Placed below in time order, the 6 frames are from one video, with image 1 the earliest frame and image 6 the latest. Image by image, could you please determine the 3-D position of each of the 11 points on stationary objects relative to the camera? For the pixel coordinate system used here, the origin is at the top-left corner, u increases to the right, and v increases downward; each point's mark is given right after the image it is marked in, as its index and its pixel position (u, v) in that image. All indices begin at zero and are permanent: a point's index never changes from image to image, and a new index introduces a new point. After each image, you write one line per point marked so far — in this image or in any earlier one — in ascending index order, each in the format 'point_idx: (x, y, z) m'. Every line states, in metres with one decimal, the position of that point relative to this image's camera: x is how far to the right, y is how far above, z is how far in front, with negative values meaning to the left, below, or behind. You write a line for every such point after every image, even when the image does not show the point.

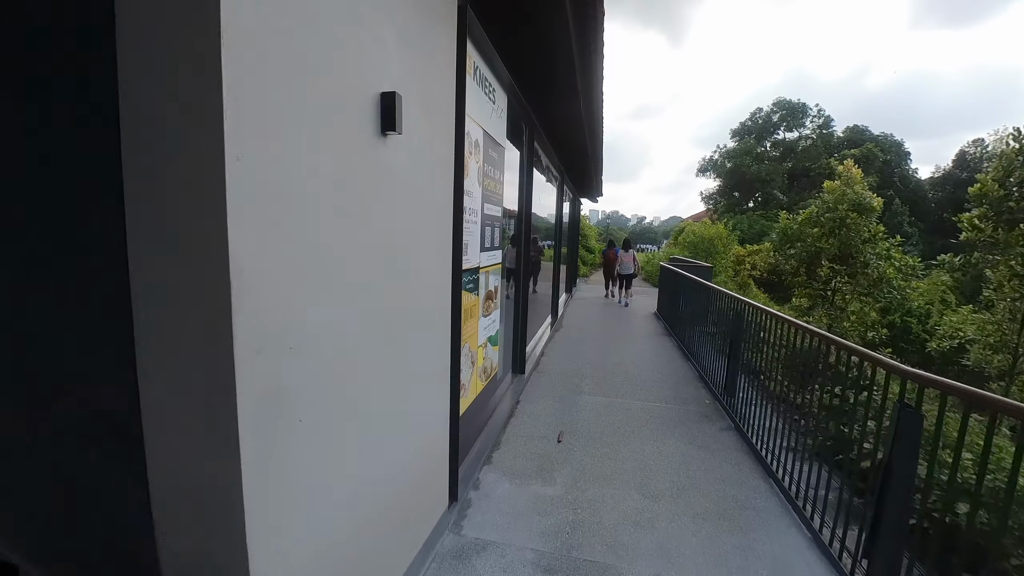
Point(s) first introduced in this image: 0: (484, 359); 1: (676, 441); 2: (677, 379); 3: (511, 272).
0: (-0.2, -0.4, +2.5) m
1: (+1.0, -1.0, +2.9) m
2: (+2.0, -1.1, +5.6) m
3: (0.0, +0.1, +3.6) m
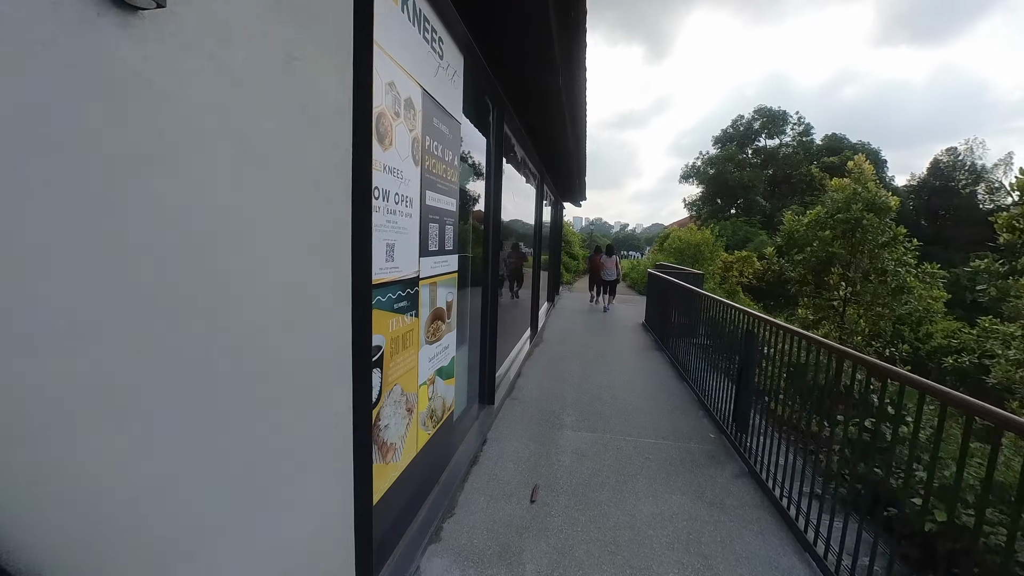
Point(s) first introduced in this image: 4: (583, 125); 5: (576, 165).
0: (-0.3, -0.5, +1.9) m
1: (+0.8, -1.0, +2.3) m
2: (+1.7, -1.3, +5.1) m
3: (-0.2, 0.0, +3.0) m
4: (+1.2, +2.7, +7.7) m
5: (+1.5, +2.6, +9.9) m
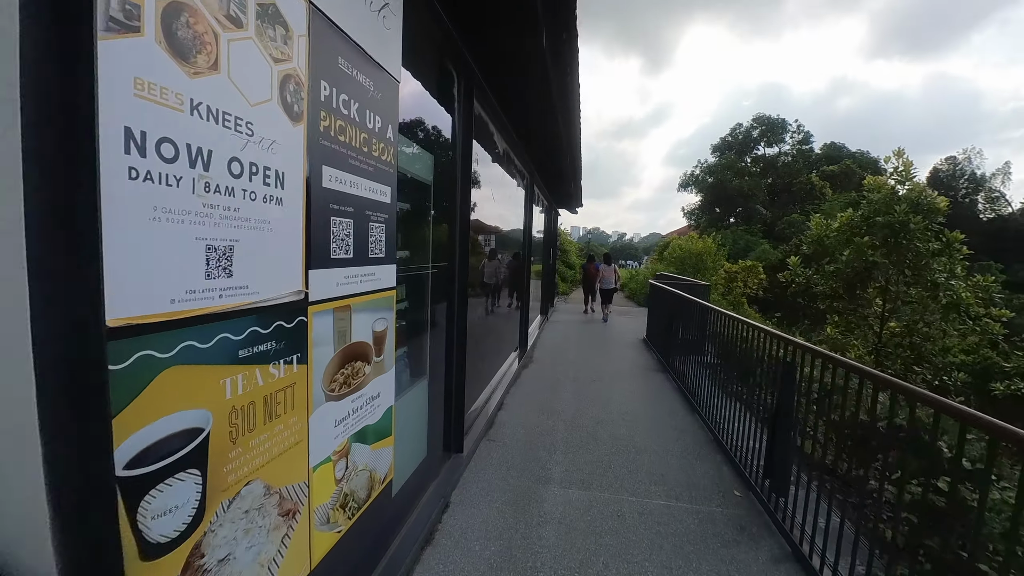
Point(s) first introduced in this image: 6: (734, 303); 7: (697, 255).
0: (-0.5, -0.5, +1.3) m
1: (+0.7, -1.1, +1.7) m
2: (+1.6, -1.4, +4.4) m
3: (-0.4, -0.1, +2.4) m
4: (+1.0, +2.5, +7.2) m
5: (+1.3, +2.4, +9.3) m
6: (+4.9, -0.3, +10.1) m
7: (+4.8, +0.9, +11.9) m
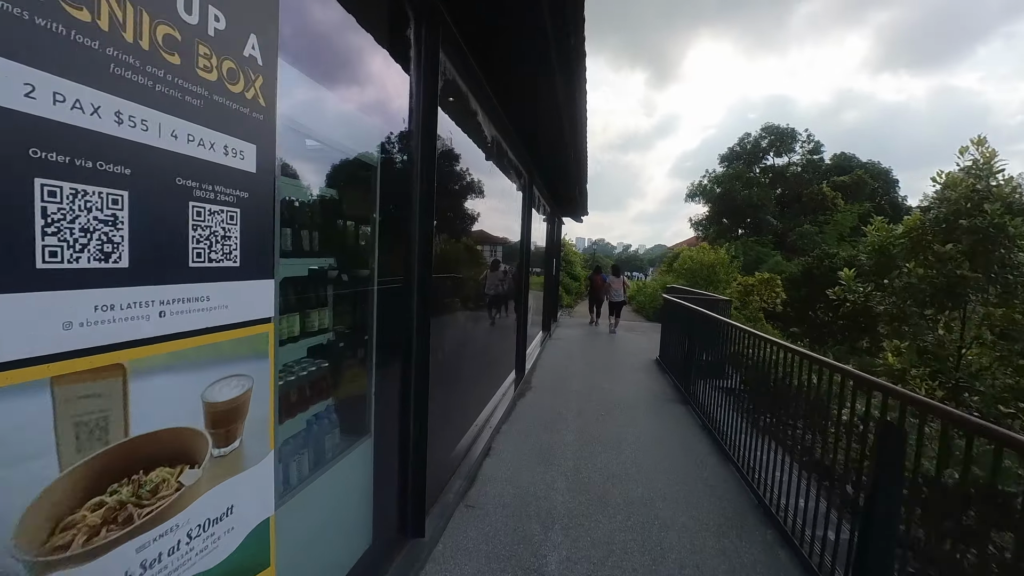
0: (-0.6, -0.6, +0.7) m
1: (+0.6, -1.2, +1.0) m
2: (+1.5, -1.5, +3.8) m
3: (-0.4, -0.1, +1.8) m
4: (+1.0, +2.3, +6.6) m
5: (+1.3, +2.1, +8.8) m
6: (+4.9, -0.6, +9.4) m
7: (+4.8, +0.5, +11.3) m
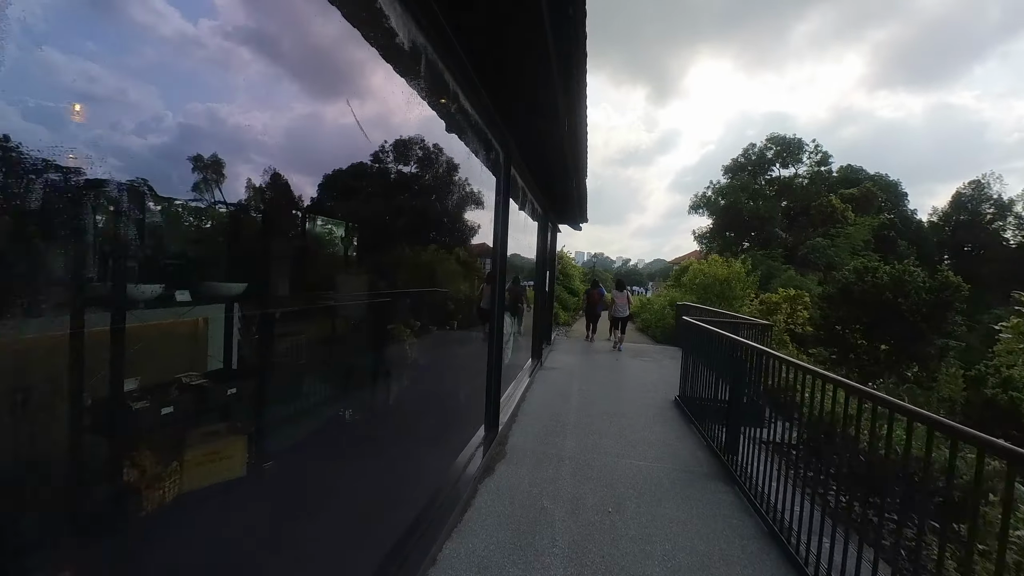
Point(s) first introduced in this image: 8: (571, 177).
0: (-0.8, -0.6, -0.6) m
1: (+0.4, -1.2, -0.2) m
2: (+1.3, -1.7, +2.5) m
3: (-0.6, -0.2, +0.6) m
4: (+0.9, +2.1, +5.5) m
5: (+1.1, +1.9, +7.6) m
6: (+4.7, -0.9, +8.2) m
7: (+4.6, +0.1, +10.1) m
8: (+1.0, +1.9, +7.3) m
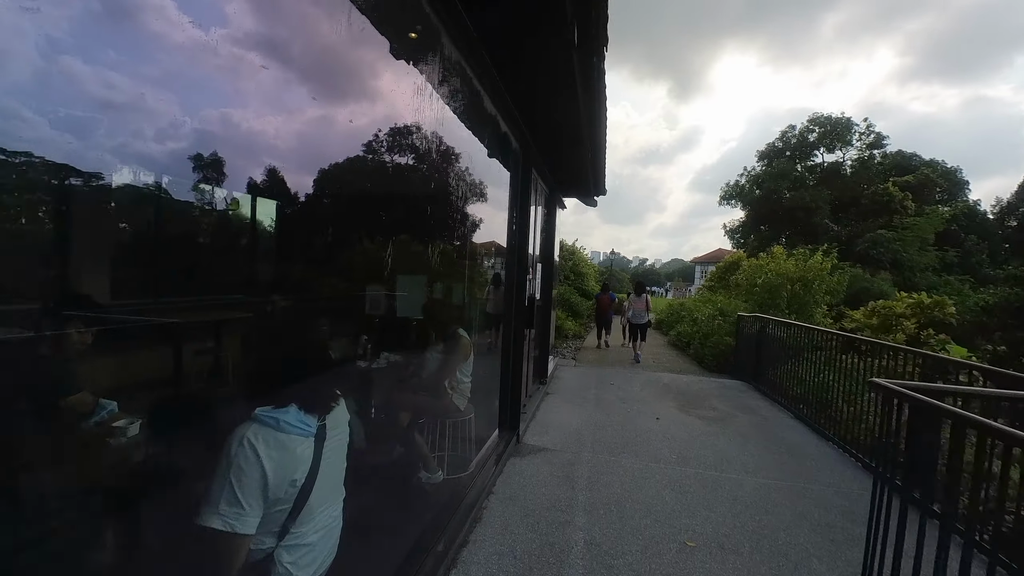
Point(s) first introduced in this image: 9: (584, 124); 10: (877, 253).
0: (-1.3, -0.7, -3.1) m
1: (-0.1, -1.3, -2.8) m
2: (+0.9, -1.7, -0.1) m
3: (-1.1, -0.2, -2.0) m
4: (+0.5, +2.1, +2.9) m
5: (+0.9, +1.8, +5.0) m
6: (+4.5, -1.0, +5.4) m
7: (+4.5, +0.1, +7.4) m
8: (+0.8, +1.8, +4.7) m
9: (+0.6, +1.9, +4.4) m
10: (+13.9, +1.4, +17.5) m
